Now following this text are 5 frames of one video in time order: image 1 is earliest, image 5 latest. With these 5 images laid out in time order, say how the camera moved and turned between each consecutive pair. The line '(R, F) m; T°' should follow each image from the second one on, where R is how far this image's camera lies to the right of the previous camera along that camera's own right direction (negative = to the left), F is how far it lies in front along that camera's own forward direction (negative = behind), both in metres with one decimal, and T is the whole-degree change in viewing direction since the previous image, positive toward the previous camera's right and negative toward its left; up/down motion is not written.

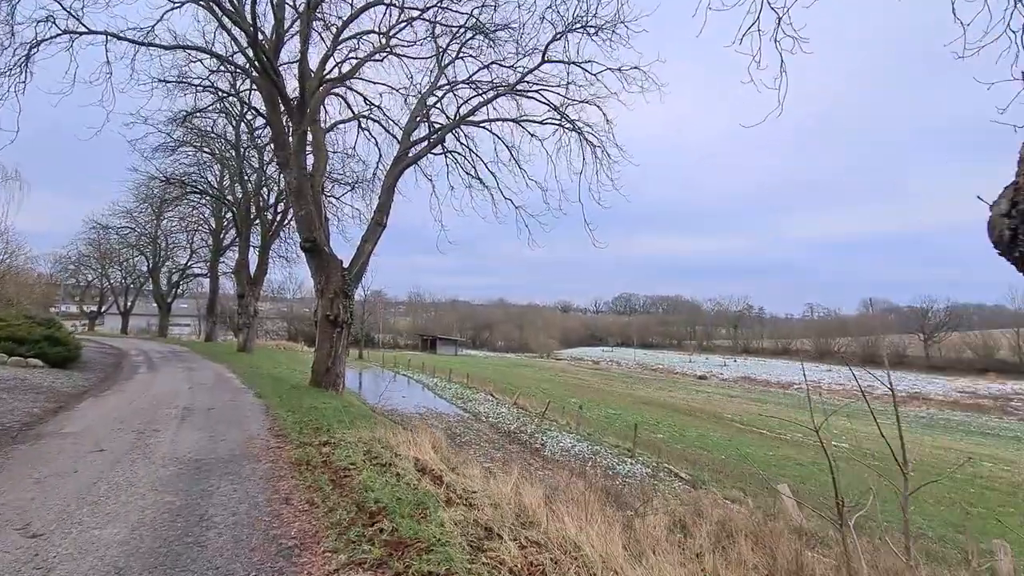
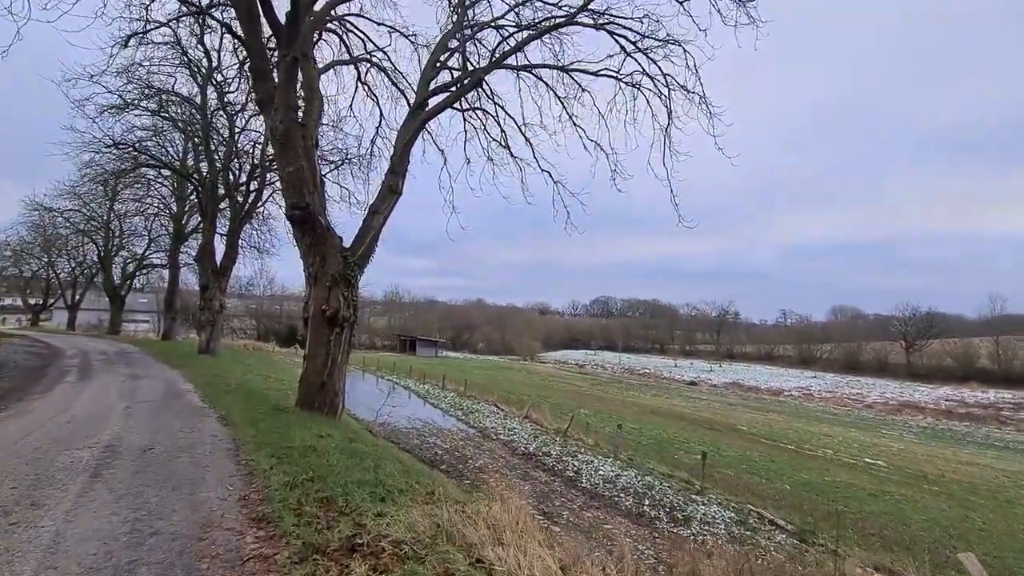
(-1.4, +3.0) m; +3°
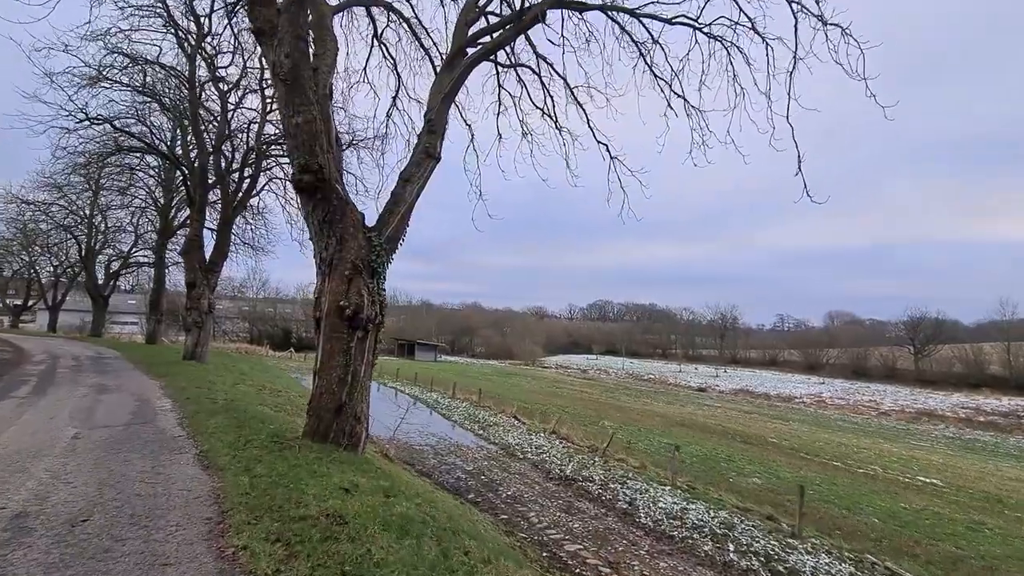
(-1.0, +2.1) m; +1°
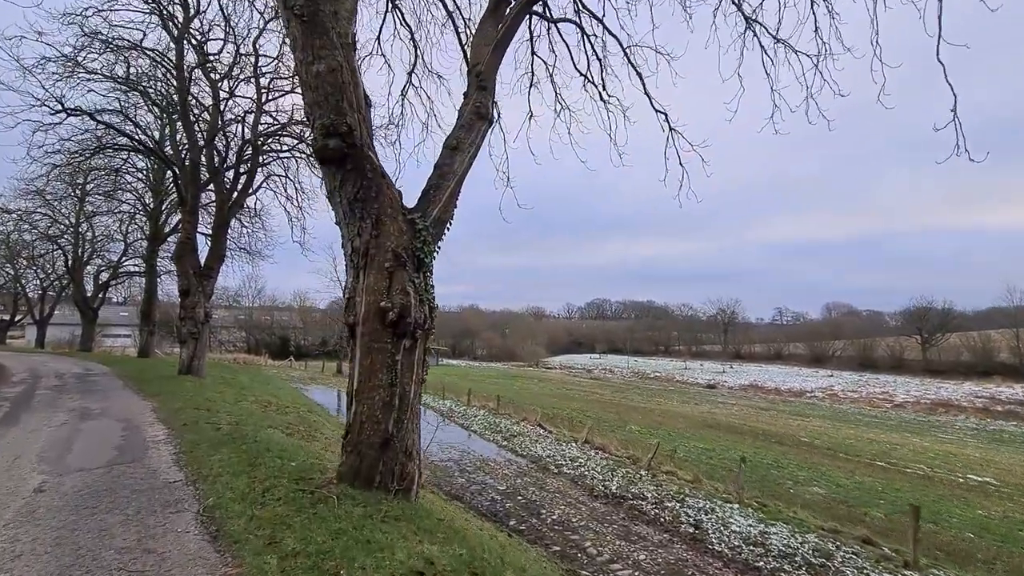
(-0.8, +1.4) m; +1°
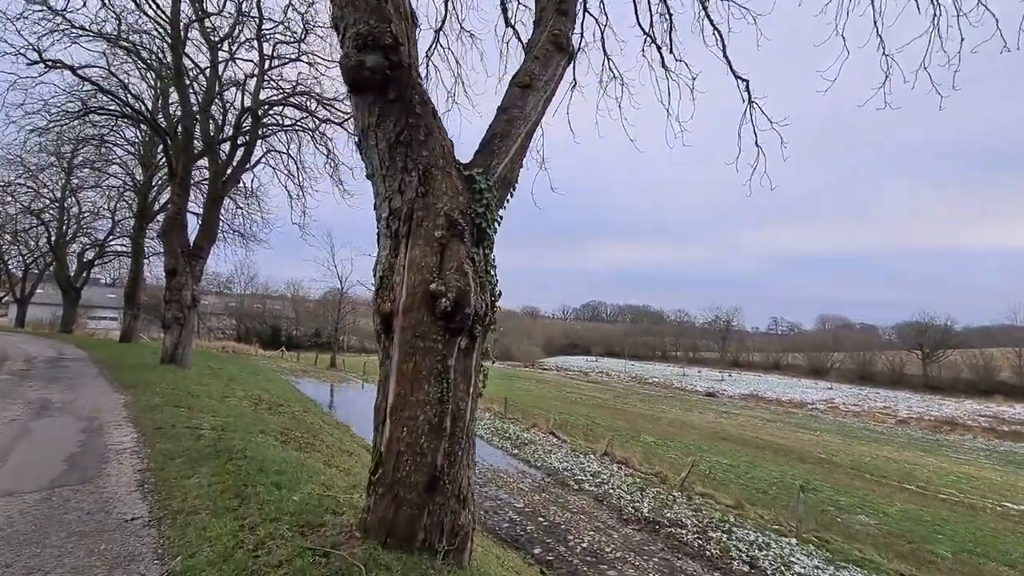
(-0.7, +1.4) m; +1°
